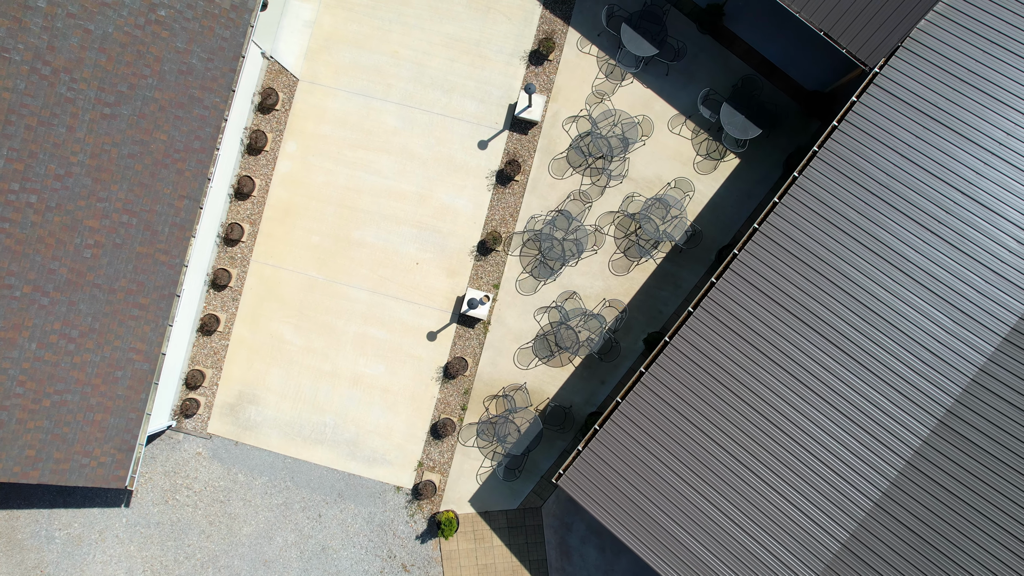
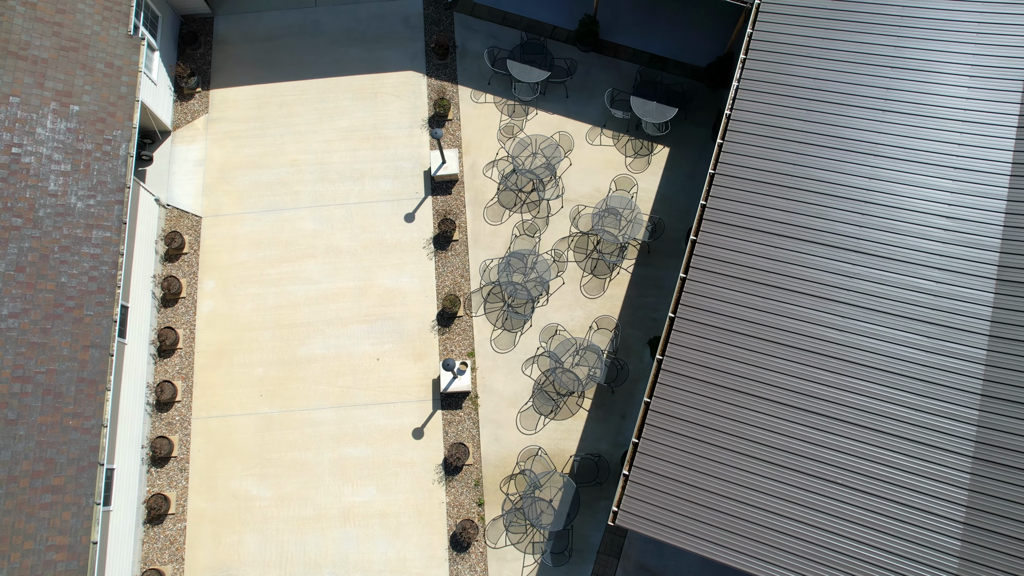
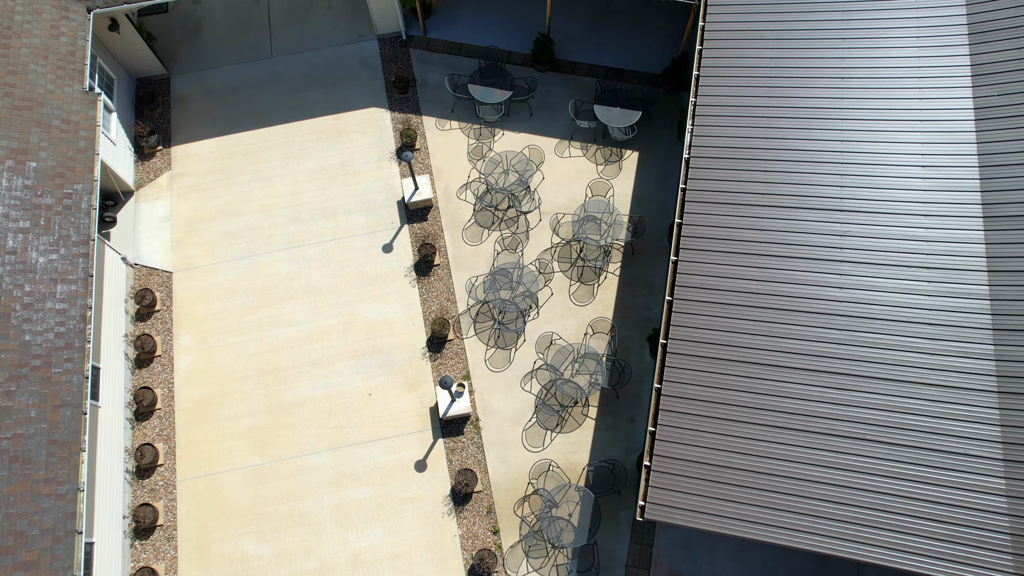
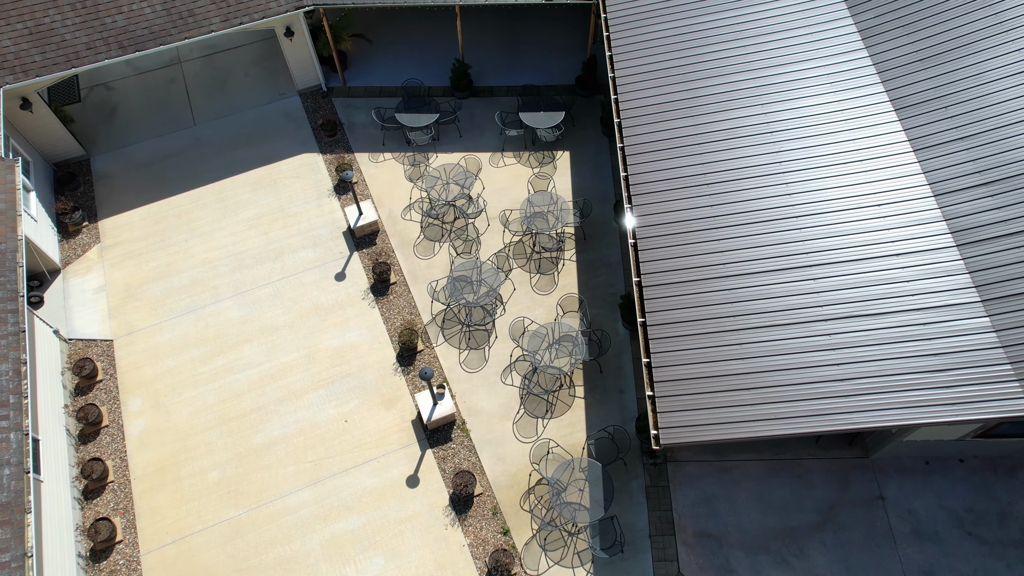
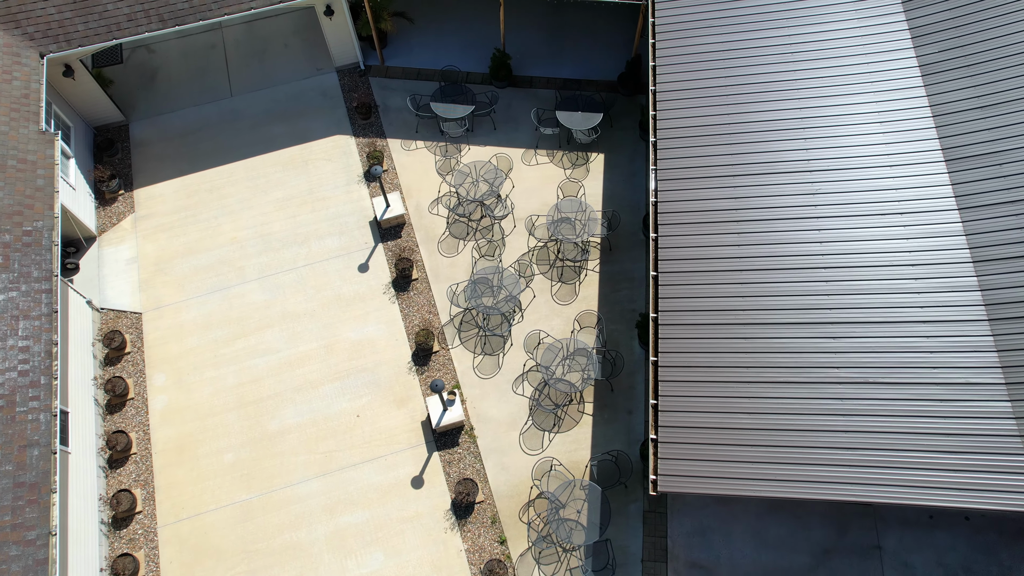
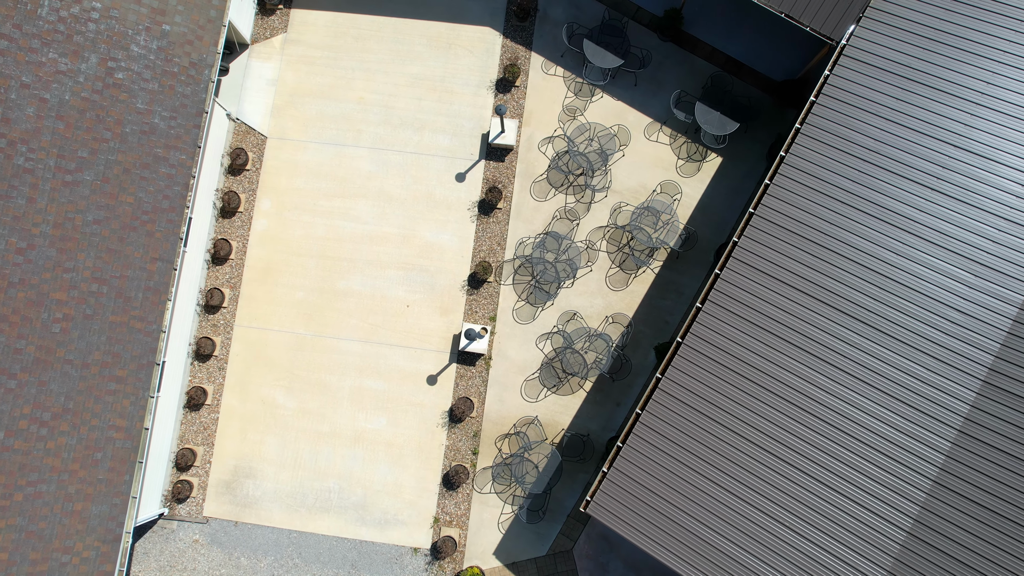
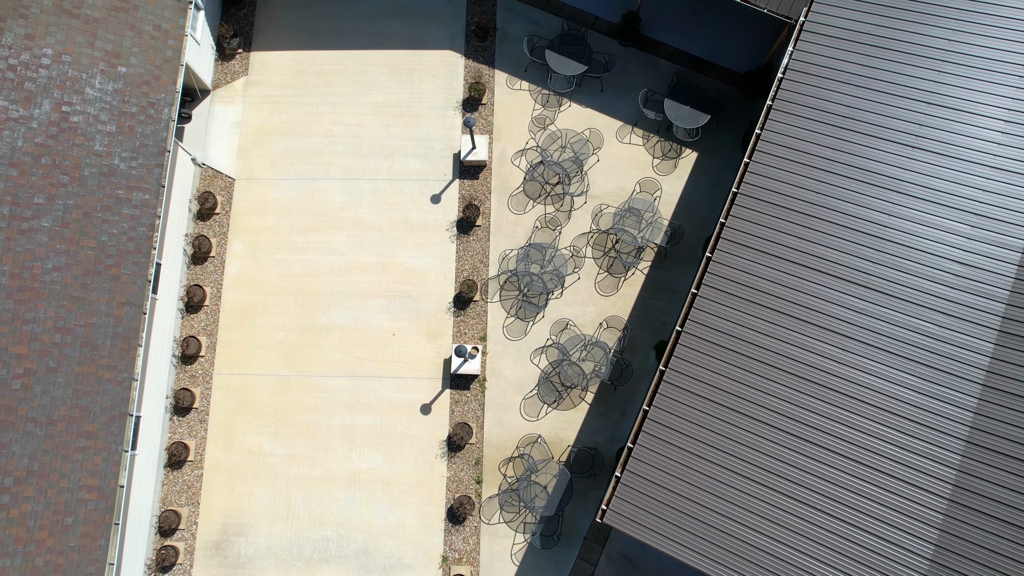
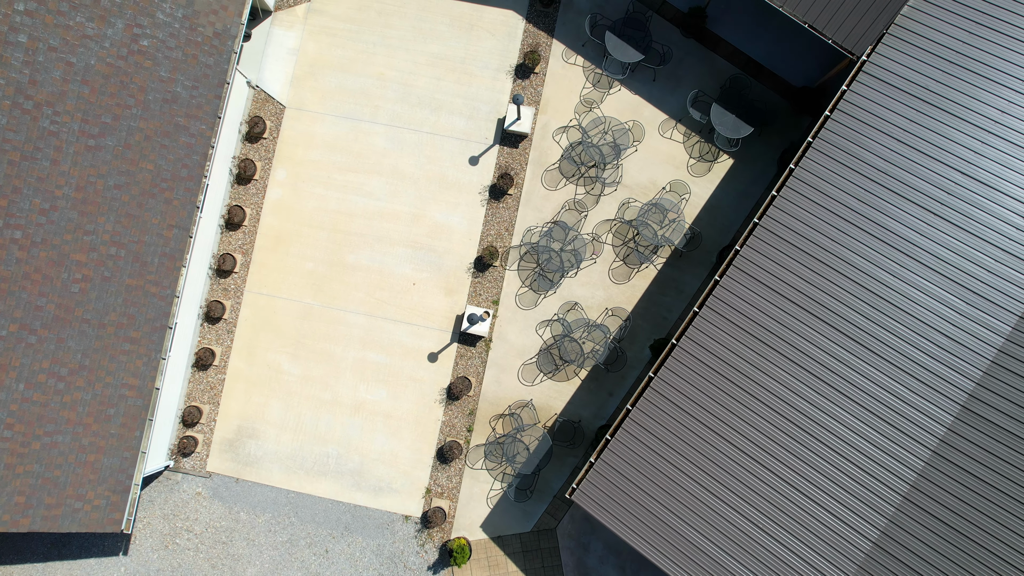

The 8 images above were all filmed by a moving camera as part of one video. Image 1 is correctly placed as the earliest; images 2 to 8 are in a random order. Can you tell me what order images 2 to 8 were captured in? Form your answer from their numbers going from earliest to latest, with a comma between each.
8, 6, 7, 2, 3, 5, 4
